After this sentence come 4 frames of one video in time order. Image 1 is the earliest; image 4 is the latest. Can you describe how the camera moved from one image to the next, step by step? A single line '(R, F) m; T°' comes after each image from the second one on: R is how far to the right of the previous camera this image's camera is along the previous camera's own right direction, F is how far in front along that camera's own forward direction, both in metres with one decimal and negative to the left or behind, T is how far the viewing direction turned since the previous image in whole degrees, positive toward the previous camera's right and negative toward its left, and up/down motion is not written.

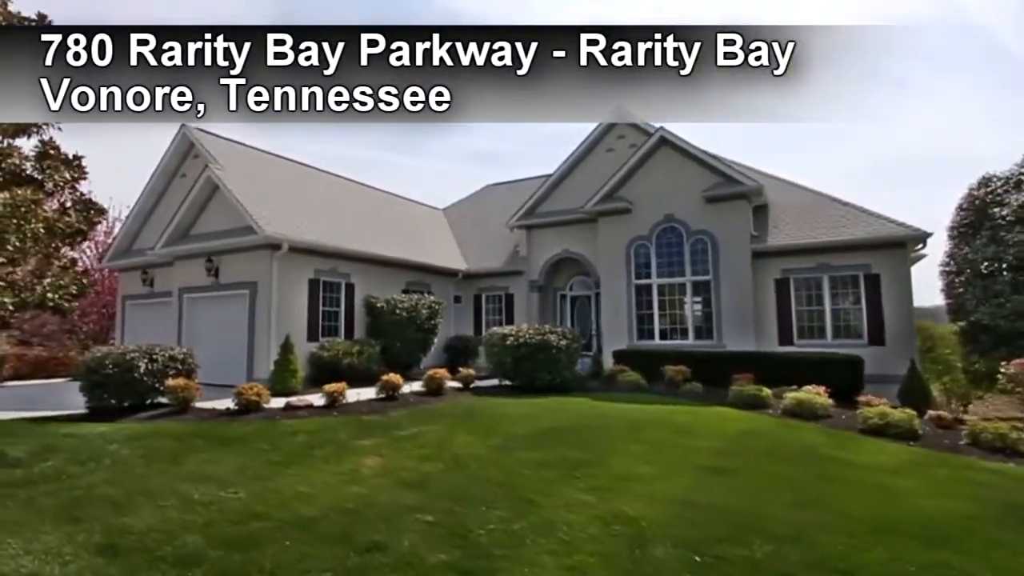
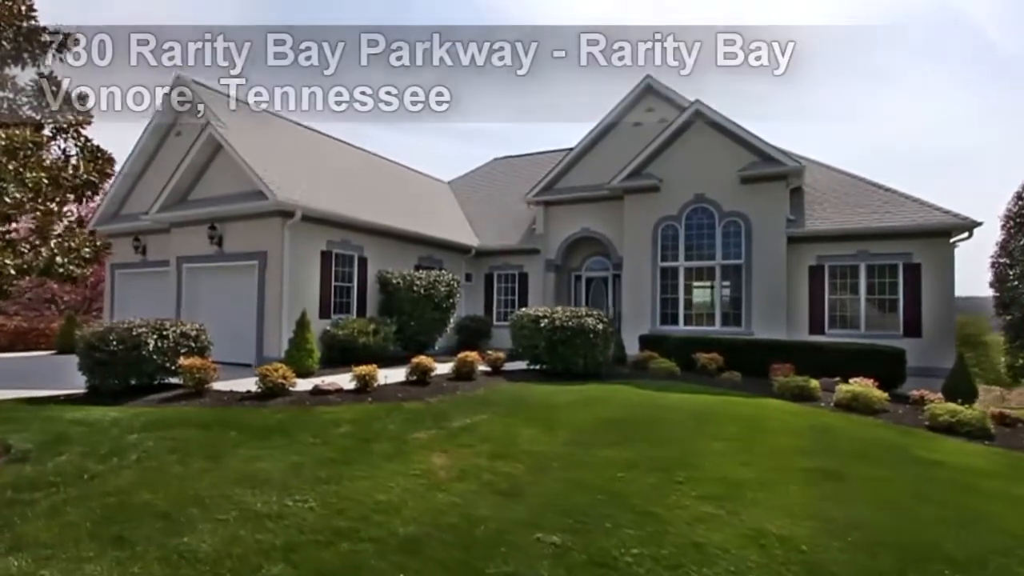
(-1.3, +1.1) m; +2°
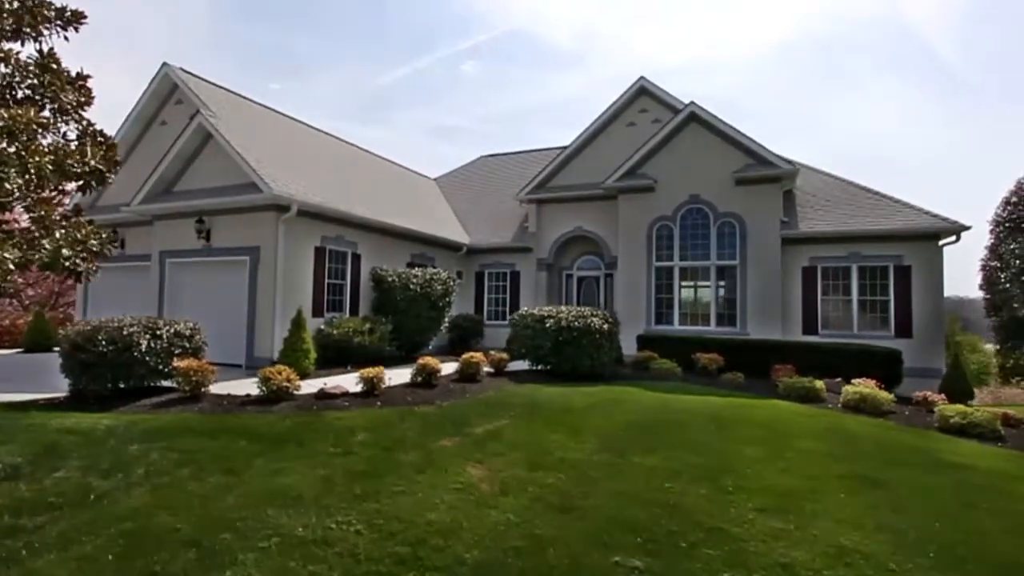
(-0.7, +0.5) m; +3°
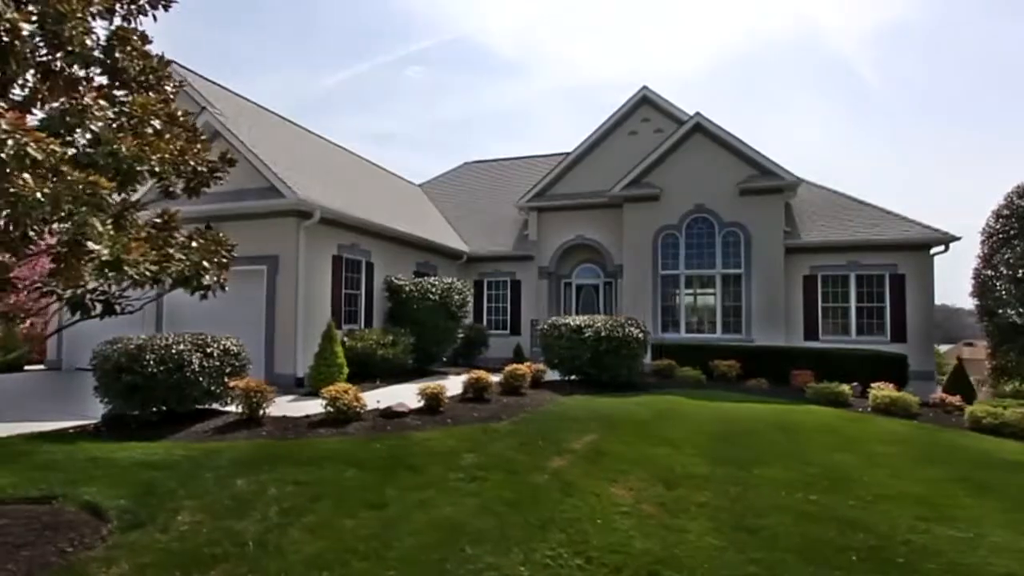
(-1.9, +0.5) m; +6°
